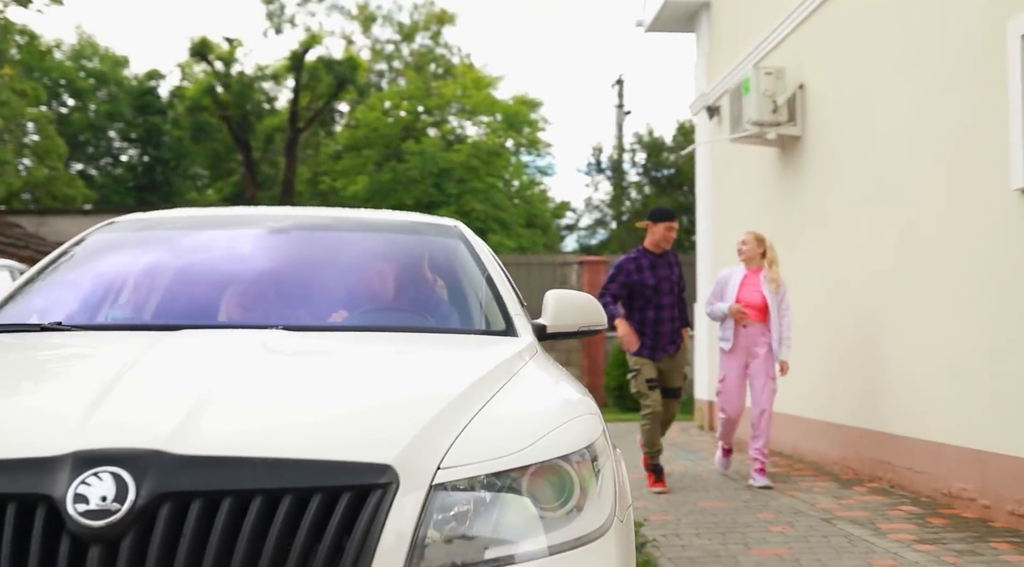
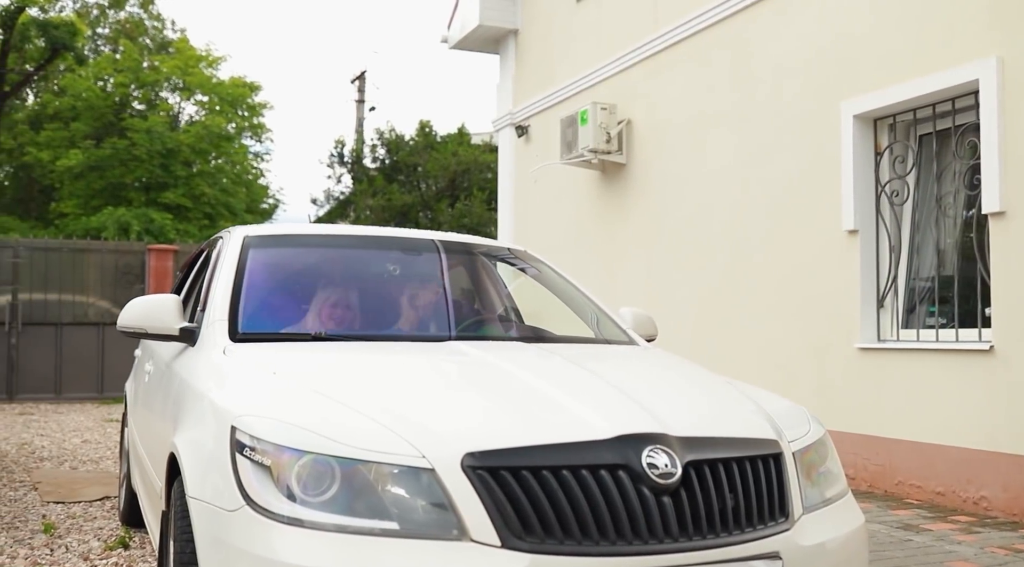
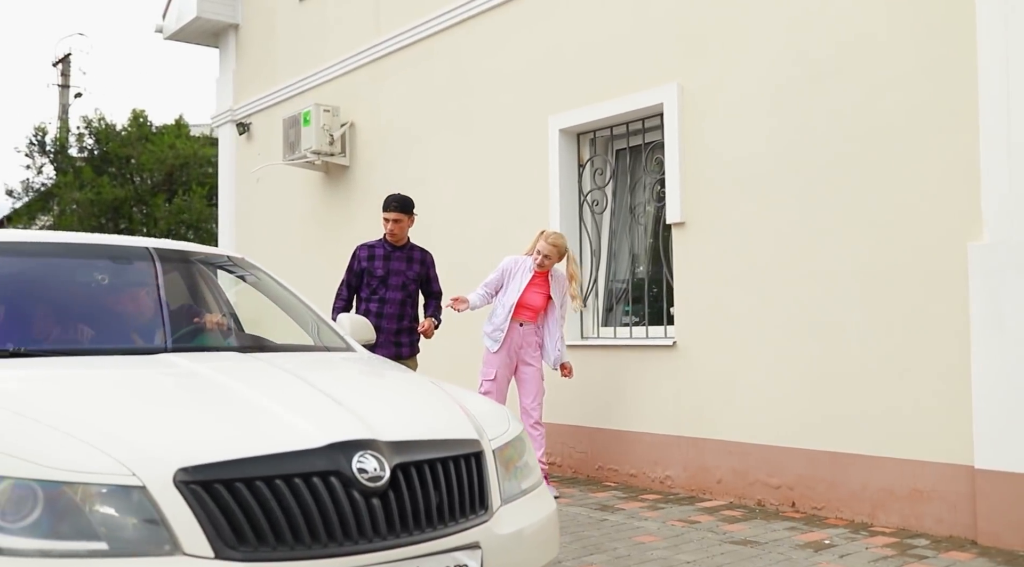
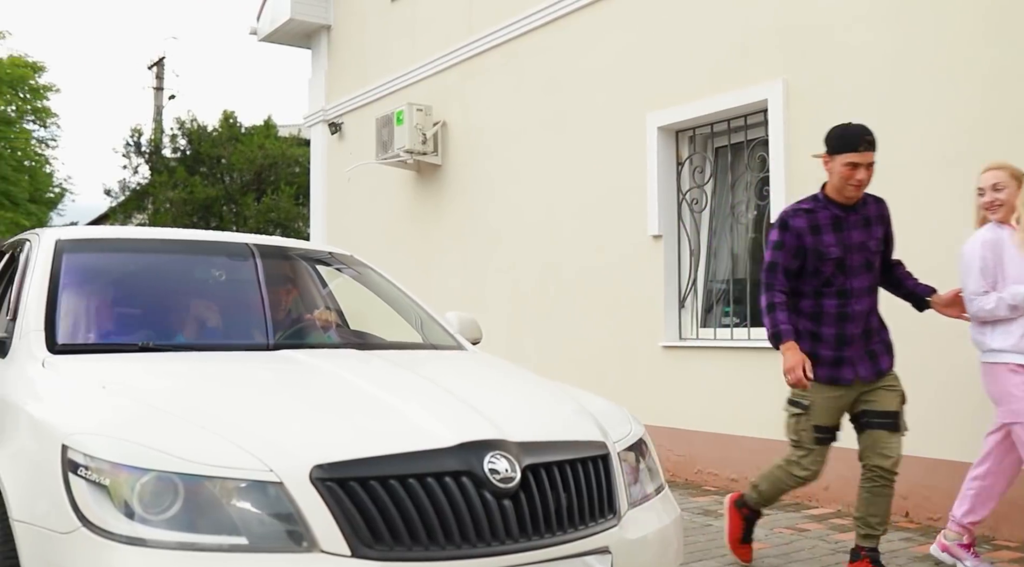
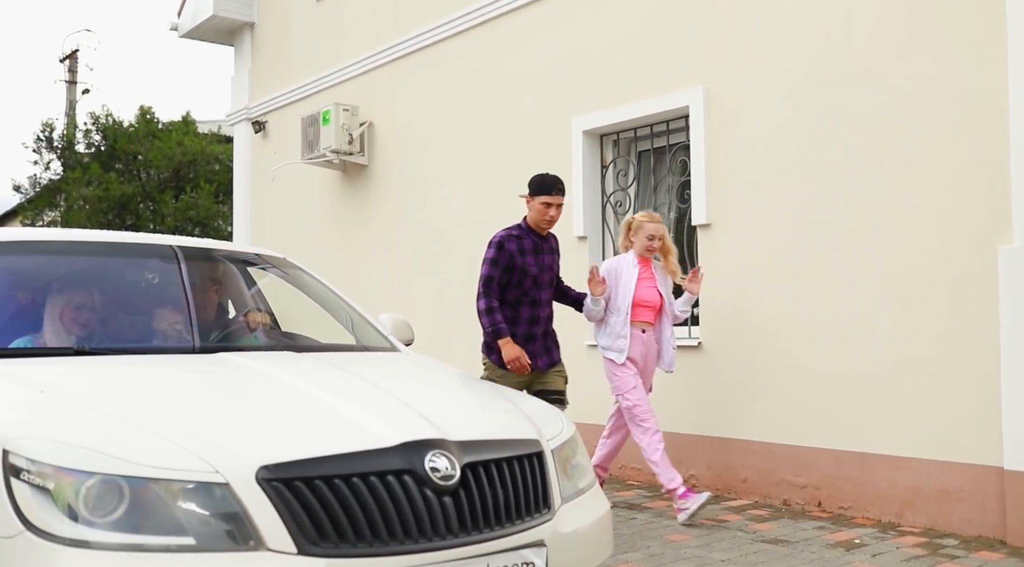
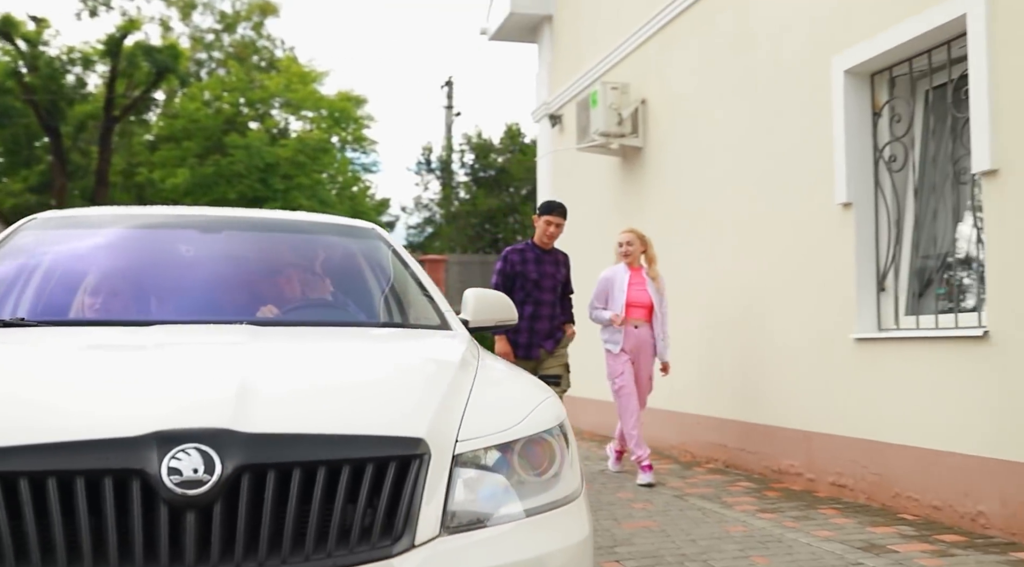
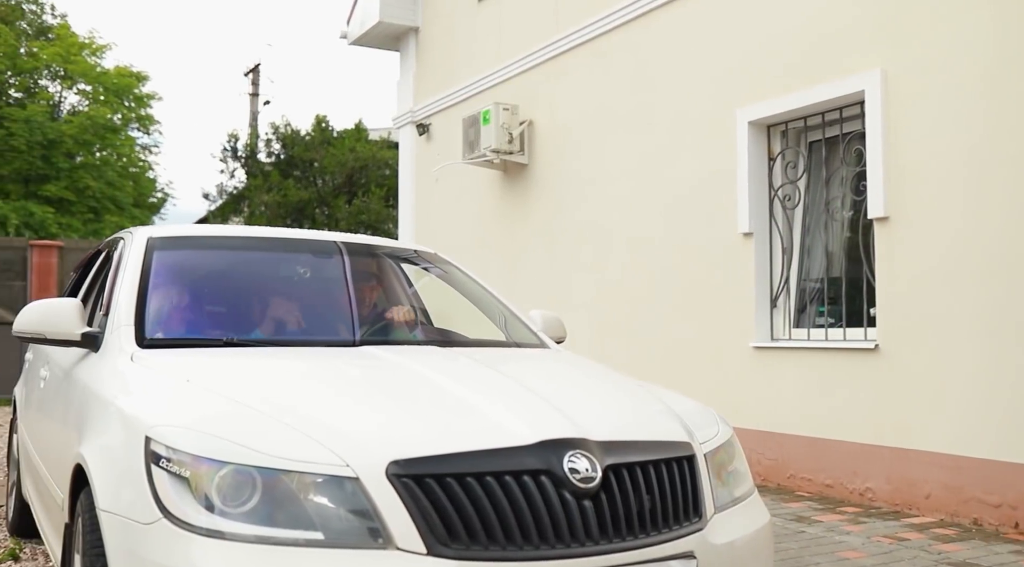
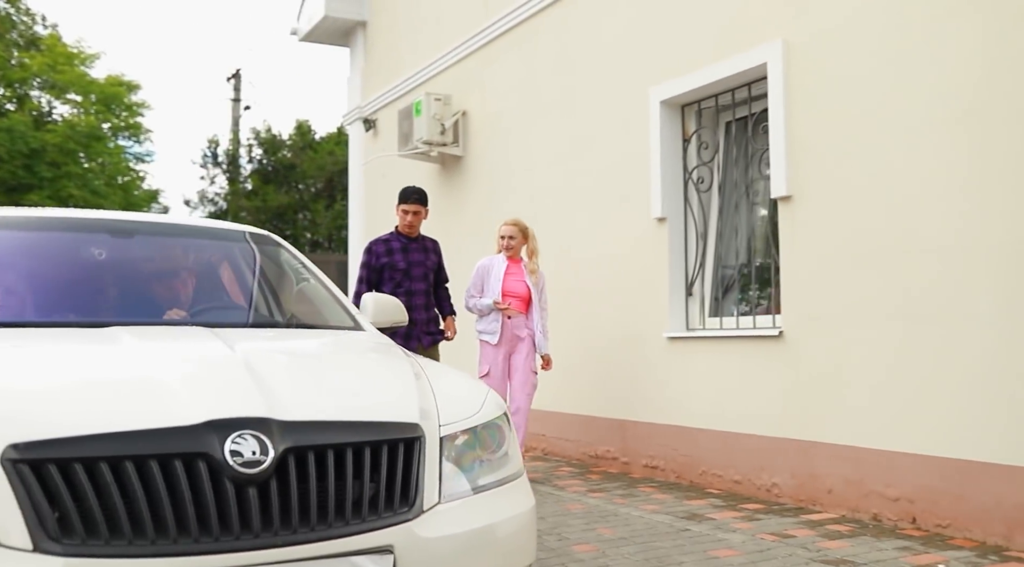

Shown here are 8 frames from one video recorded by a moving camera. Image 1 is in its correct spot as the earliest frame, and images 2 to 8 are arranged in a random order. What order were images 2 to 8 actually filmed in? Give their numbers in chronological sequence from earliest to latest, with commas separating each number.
6, 8, 3, 5, 4, 7, 2
